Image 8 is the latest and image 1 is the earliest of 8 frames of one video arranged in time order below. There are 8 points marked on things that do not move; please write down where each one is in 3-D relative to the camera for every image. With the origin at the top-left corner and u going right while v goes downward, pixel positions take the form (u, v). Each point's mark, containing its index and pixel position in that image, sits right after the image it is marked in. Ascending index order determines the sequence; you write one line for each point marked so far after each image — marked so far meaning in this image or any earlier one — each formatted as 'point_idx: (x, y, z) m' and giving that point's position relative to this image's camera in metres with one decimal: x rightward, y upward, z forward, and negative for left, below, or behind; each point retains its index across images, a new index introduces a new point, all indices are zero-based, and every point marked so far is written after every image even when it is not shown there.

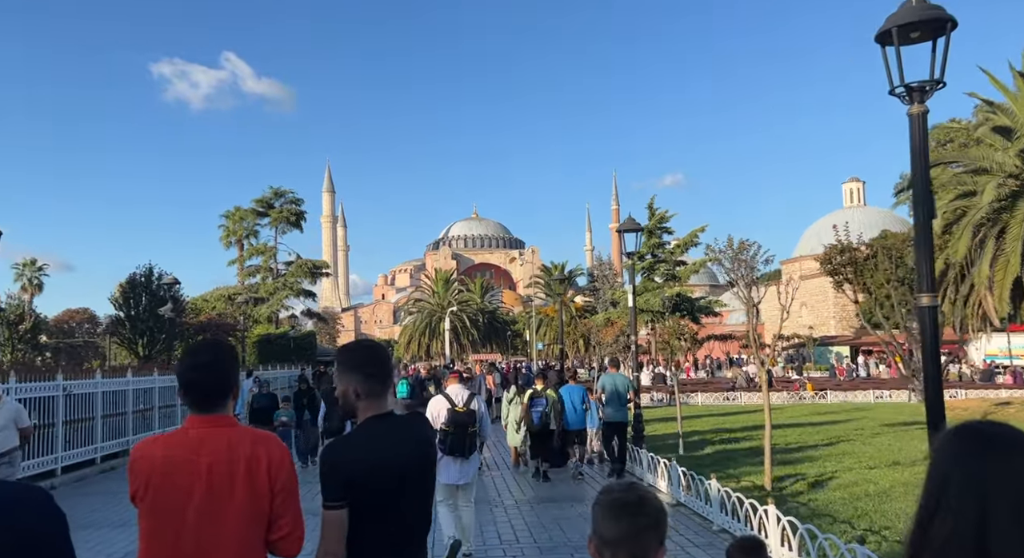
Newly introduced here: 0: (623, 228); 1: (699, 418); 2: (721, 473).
0: (+1.6, +0.8, +12.0) m
1: (+4.3, -3.2, +19.4) m
2: (+2.5, -2.3, +10.2) m
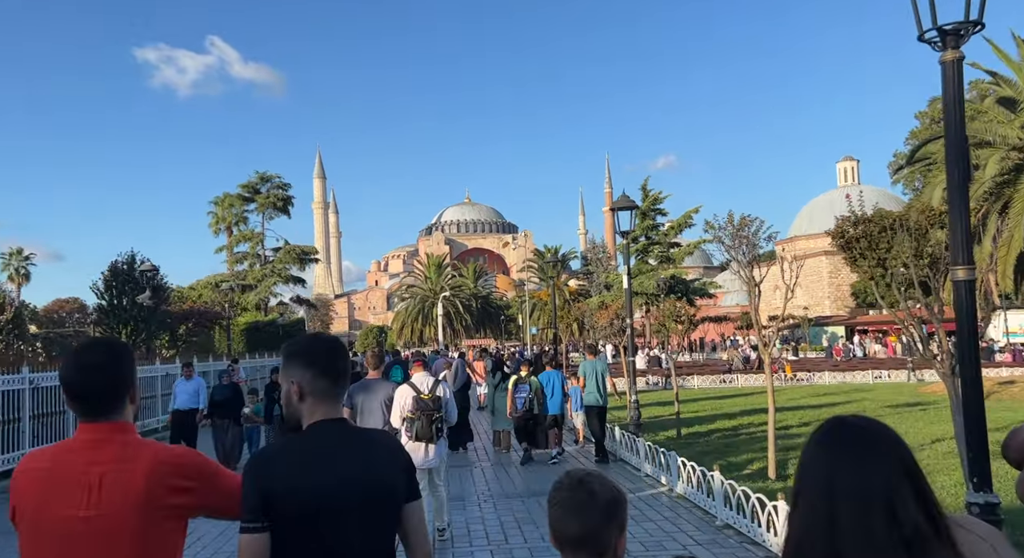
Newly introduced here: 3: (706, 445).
0: (+1.4, +1.0, +11.5) m
1: (+4.1, -2.7, +18.9) m
2: (+2.4, -2.1, +9.7) m
3: (+2.5, -2.2, +11.1) m
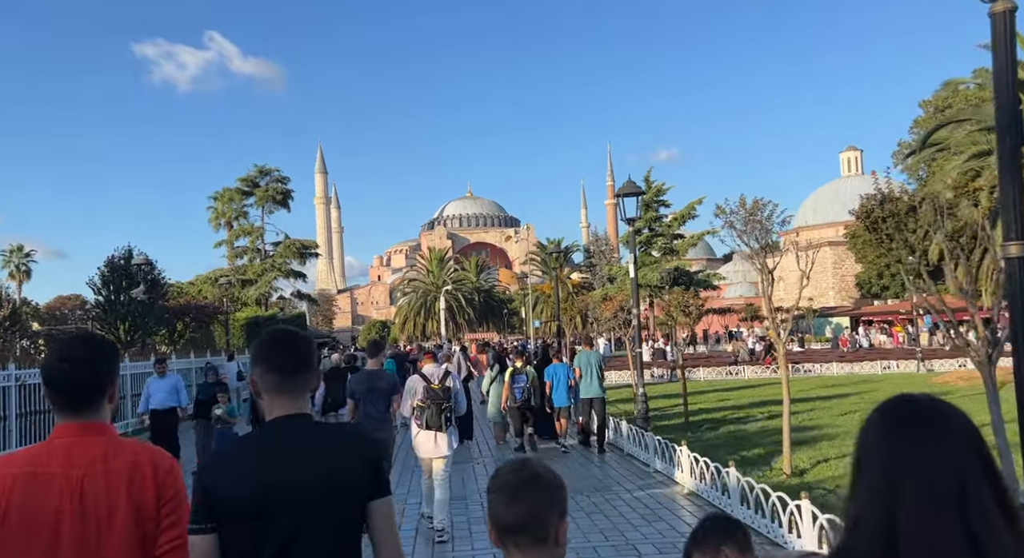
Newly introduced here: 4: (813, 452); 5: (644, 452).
0: (+1.4, +1.2, +11.0) m
1: (+4.2, -2.5, +18.5) m
2: (+2.4, -1.9, +9.3) m
3: (+2.6, -2.0, +10.7) m
4: (+3.1, -1.8, +8.9) m
5: (+1.5, -2.0, +9.7) m
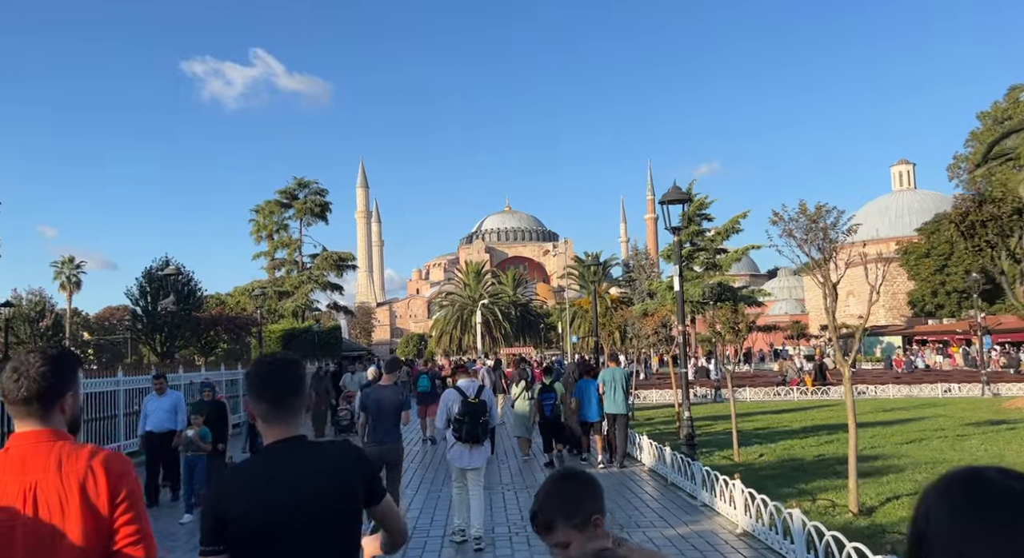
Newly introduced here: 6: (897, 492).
0: (+1.9, +1.0, +10.3) m
1: (+5.0, -2.8, +17.6) m
2: (+2.8, -2.1, +8.5) m
3: (+3.0, -2.2, +9.9) m
4: (+3.5, -2.0, +8.0) m
5: (+1.9, -2.1, +8.9) m
6: (+3.5, -1.9, +7.7) m
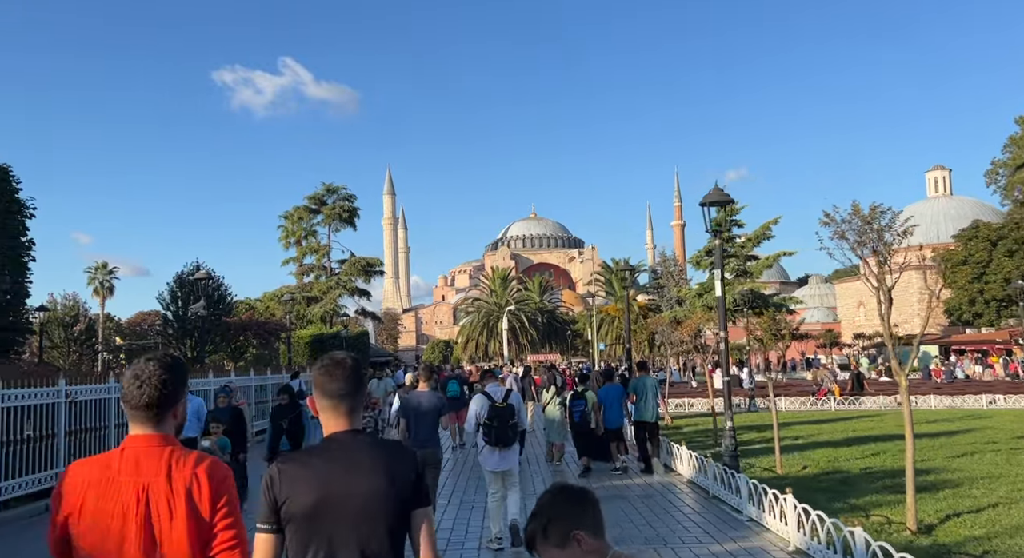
0: (+2.3, +0.9, +10.0) m
1: (+5.6, -3.0, +17.2) m
2: (+3.2, -2.2, +8.1) m
3: (+3.4, -2.3, +9.5) m
4: (+3.8, -2.0, +7.7) m
5: (+2.3, -2.2, +8.6) m
6: (+3.8, -2.0, +7.3) m
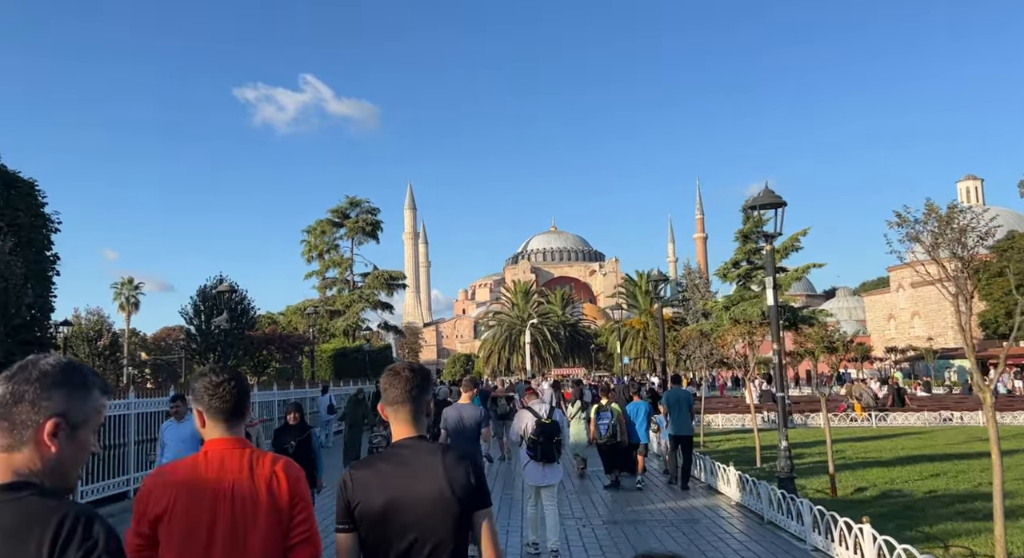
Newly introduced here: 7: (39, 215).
0: (+2.8, +0.8, +9.4) m
1: (+6.2, -3.2, +16.4) m
2: (+3.5, -2.2, +7.5) m
3: (+3.8, -2.4, +8.8) m
4: (+4.2, -2.1, +7.0) m
5: (+2.6, -2.3, +8.0) m
6: (+4.2, -2.0, +6.7) m
7: (-10.9, +1.5, +19.7) m
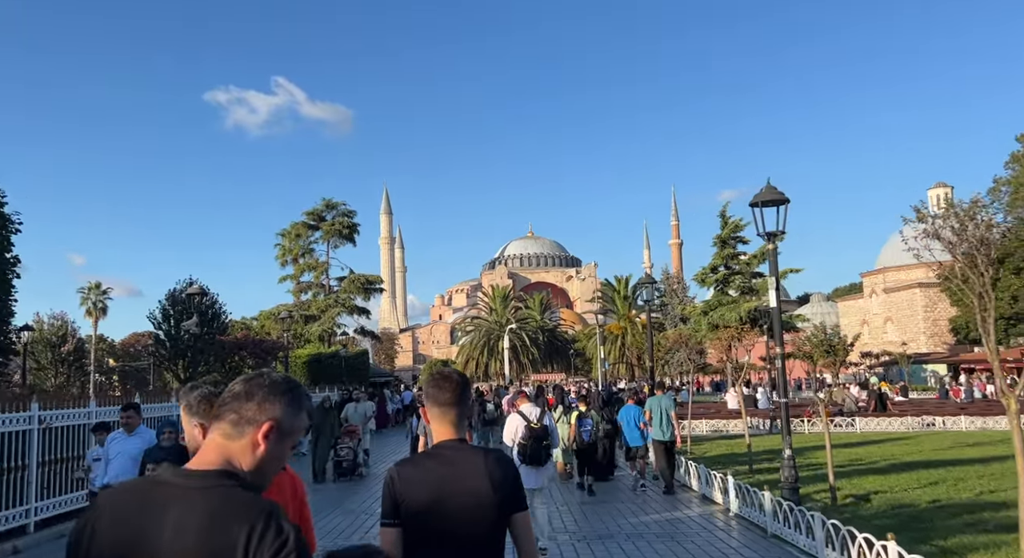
0: (+2.6, +0.8, +9.0) m
1: (+5.9, -3.2, +16.1) m
2: (+3.5, -2.2, +7.0) m
3: (+3.7, -2.4, +8.4) m
4: (+4.1, -2.1, +6.6) m
5: (+2.6, -2.3, +7.5) m
6: (+4.1, -2.0, +6.3) m
7: (-11.4, +1.4, +18.9) m
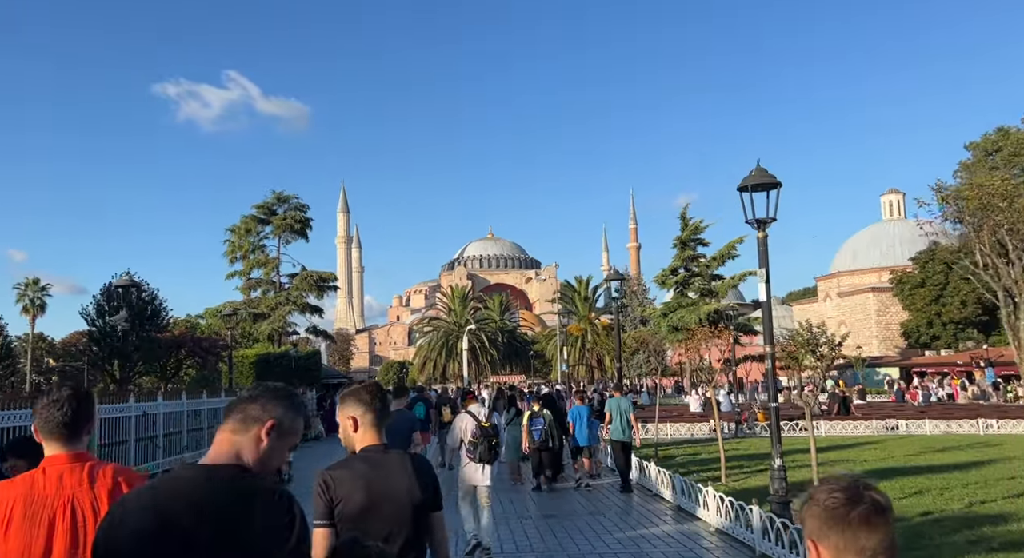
0: (+2.2, +0.9, +8.2) m
1: (+5.1, -3.2, +15.4) m
2: (+3.1, -2.1, +6.2) m
3: (+3.3, -2.3, +7.6) m
4: (+3.8, -2.0, +5.8) m
5: (+2.2, -2.2, +6.7) m
6: (+3.9, -1.9, +5.5) m
7: (-12.2, +1.6, +17.3) m
